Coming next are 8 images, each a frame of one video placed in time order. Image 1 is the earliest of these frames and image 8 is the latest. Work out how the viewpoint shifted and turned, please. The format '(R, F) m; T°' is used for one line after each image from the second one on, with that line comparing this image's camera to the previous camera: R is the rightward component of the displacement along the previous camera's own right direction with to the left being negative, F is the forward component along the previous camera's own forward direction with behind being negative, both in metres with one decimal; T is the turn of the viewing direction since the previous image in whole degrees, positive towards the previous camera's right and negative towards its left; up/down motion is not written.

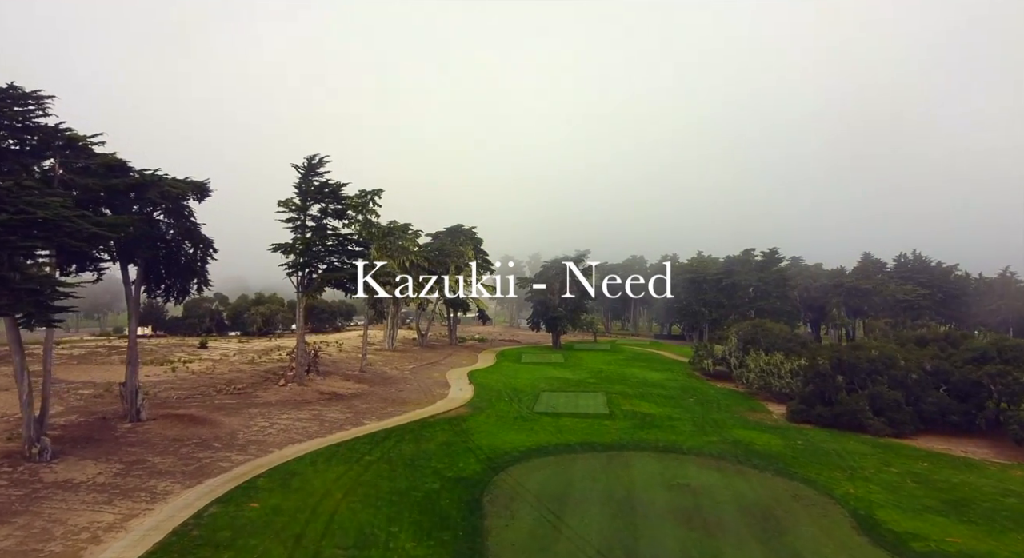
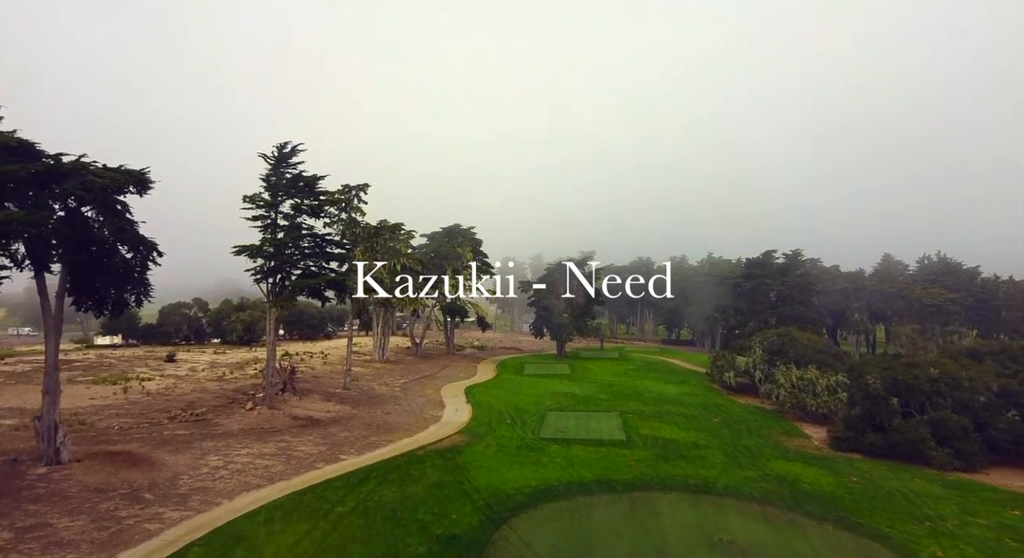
(-0.1, +3.3) m; 0°
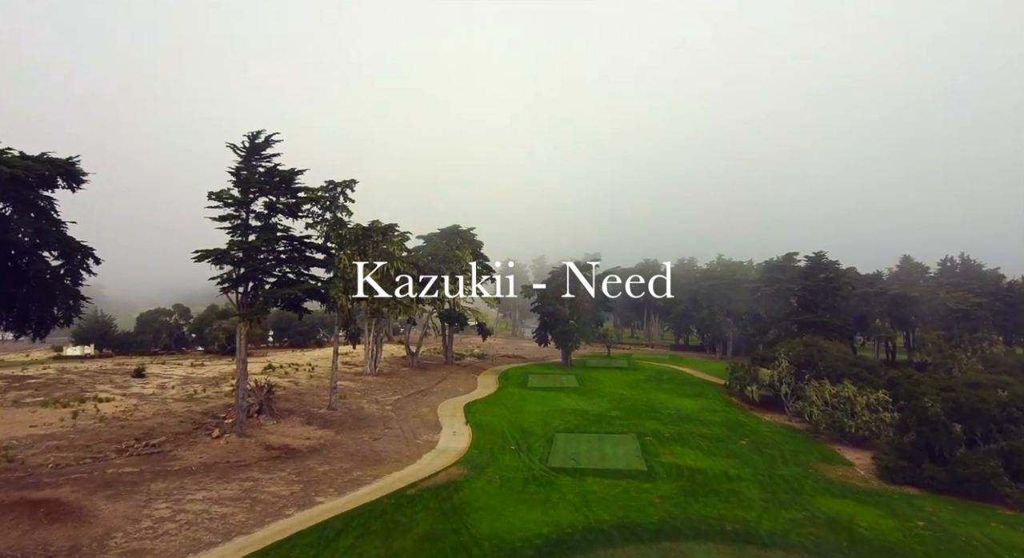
(-0.2, +2.7) m; 0°
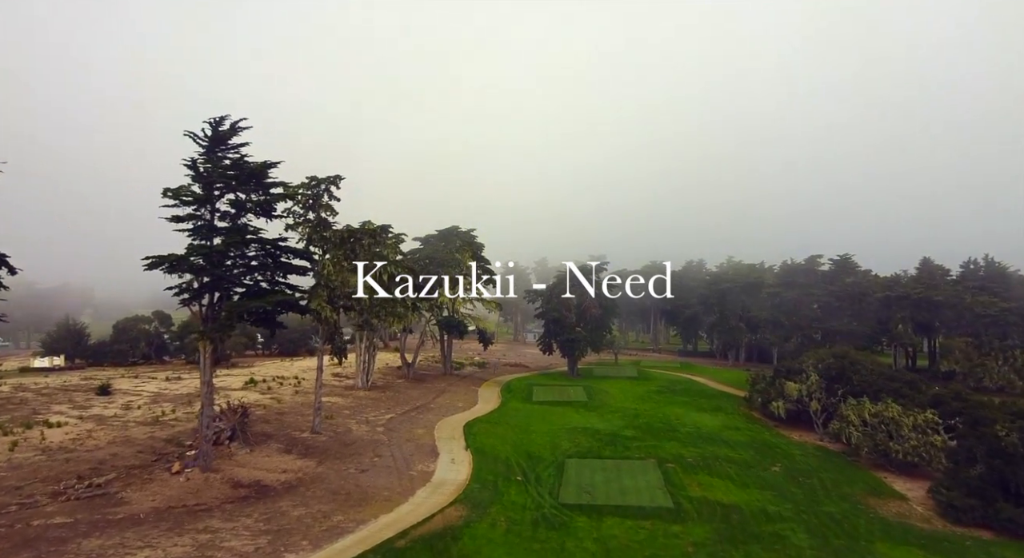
(-0.2, +2.6) m; 0°
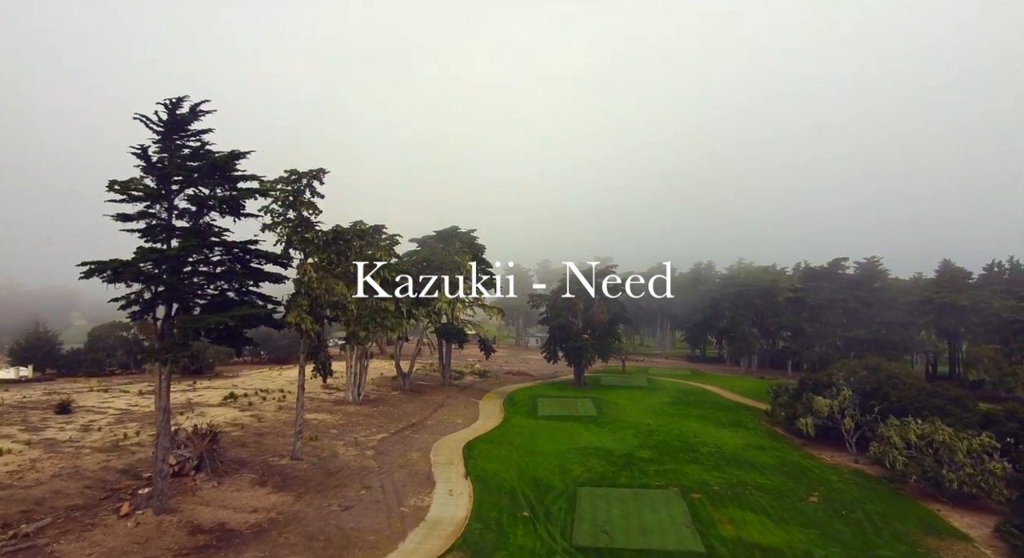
(-0.2, +2.3) m; 0°
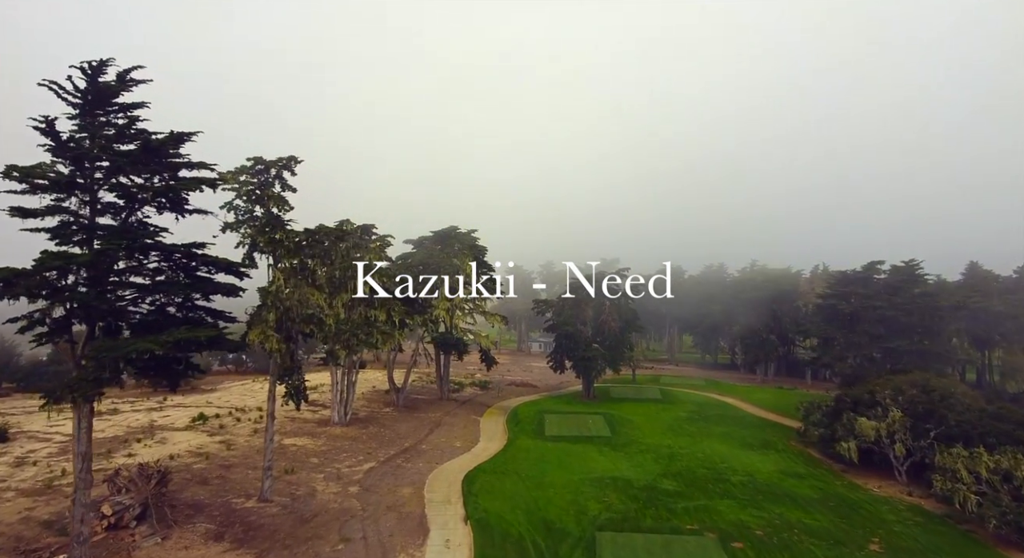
(-0.2, +2.9) m; 0°
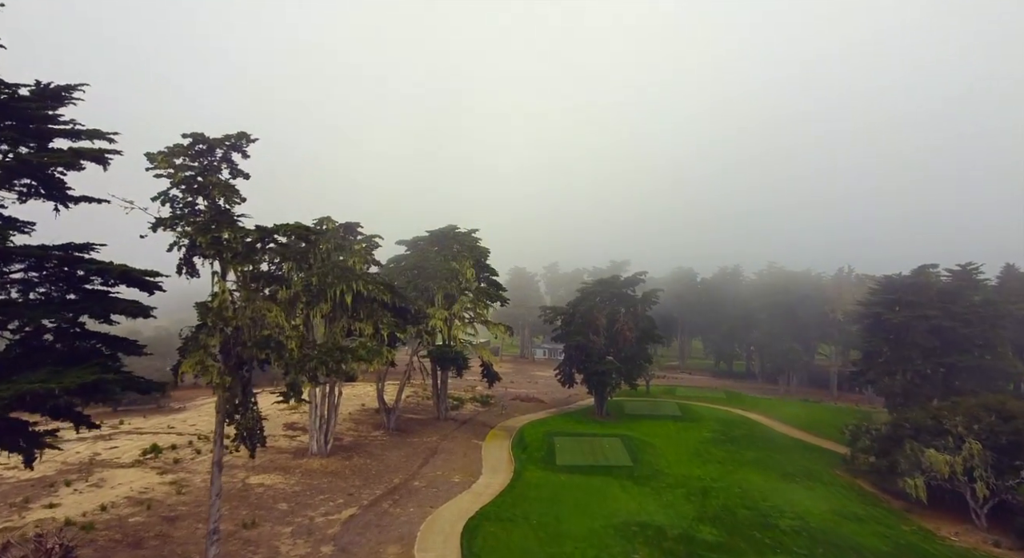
(-0.3, +3.4) m; 0°
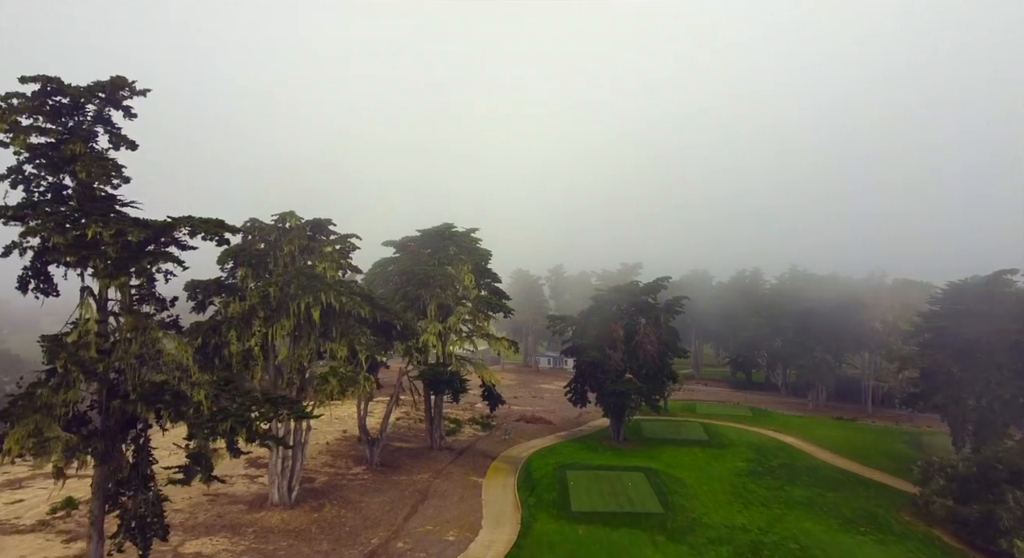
(-0.2, +3.9) m; 0°
